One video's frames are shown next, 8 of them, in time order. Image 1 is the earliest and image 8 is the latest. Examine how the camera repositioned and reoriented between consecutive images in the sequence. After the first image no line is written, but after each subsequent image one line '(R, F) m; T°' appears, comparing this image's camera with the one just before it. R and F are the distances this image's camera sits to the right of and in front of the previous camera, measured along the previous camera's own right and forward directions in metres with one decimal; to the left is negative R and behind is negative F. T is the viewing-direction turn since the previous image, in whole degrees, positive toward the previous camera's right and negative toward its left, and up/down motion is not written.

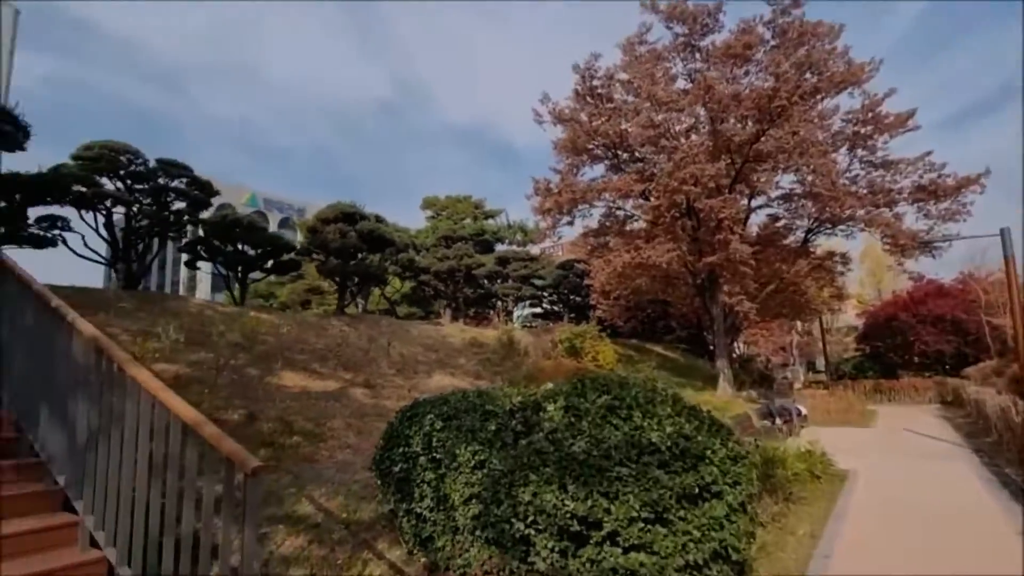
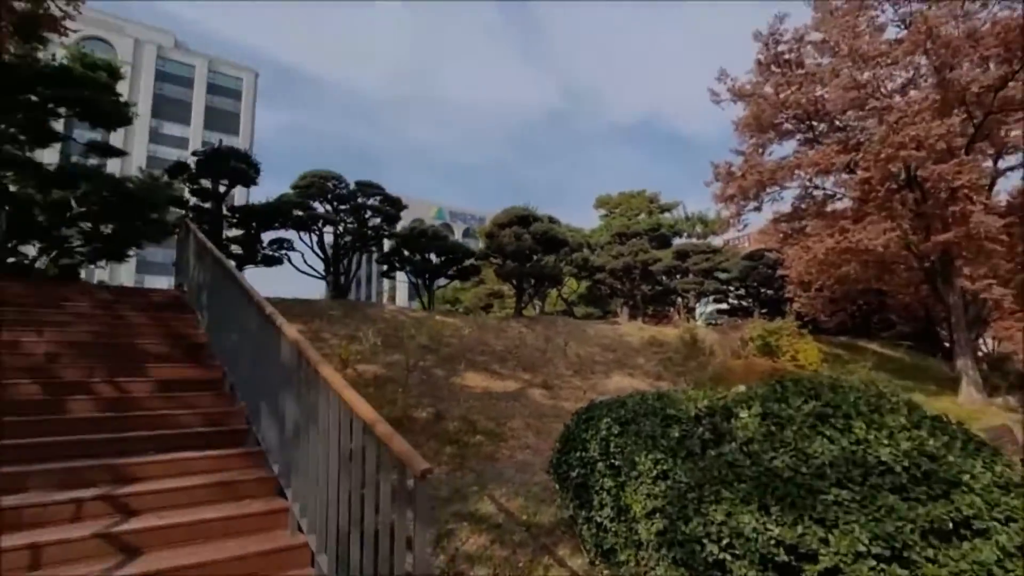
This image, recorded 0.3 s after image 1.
(0.0, +0.2) m; -18°
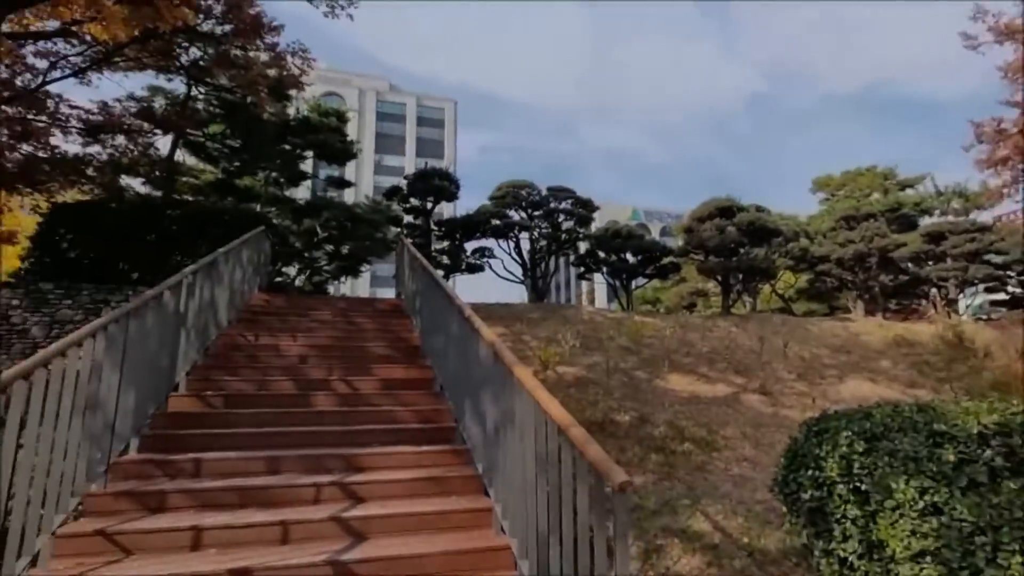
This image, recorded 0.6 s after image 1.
(0.0, +0.2) m; -20°
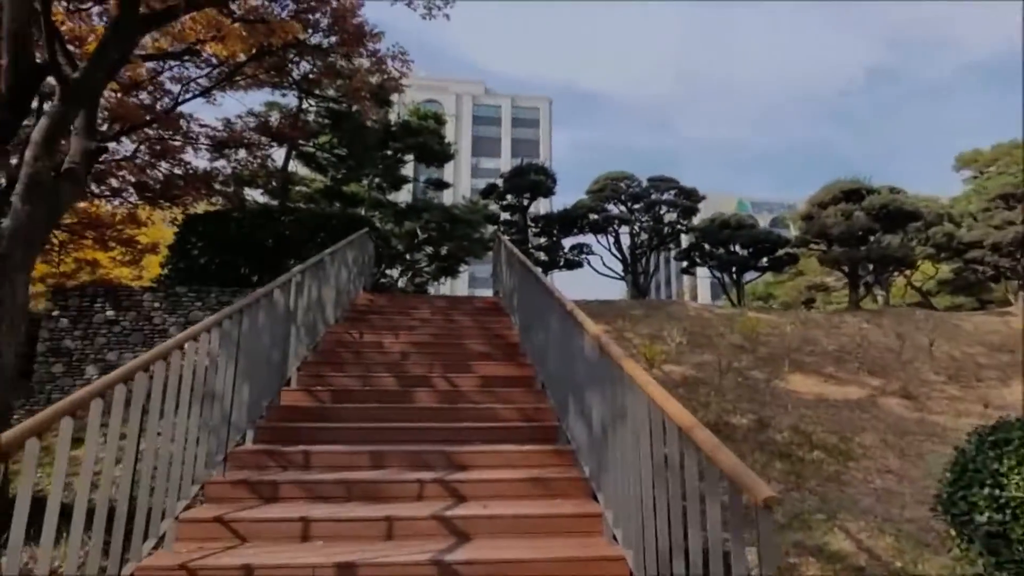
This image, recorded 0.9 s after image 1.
(0.0, +0.2) m; -10°
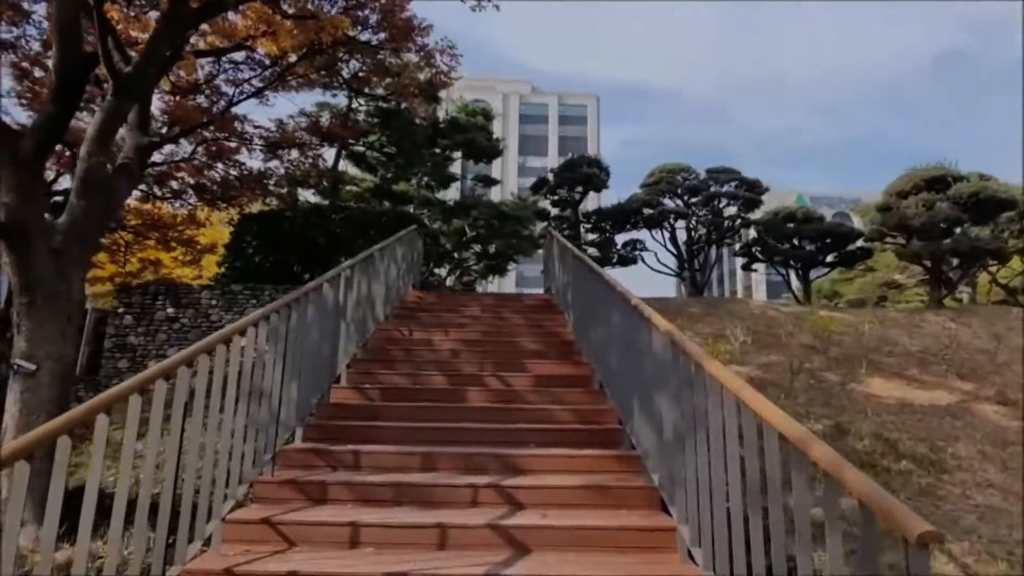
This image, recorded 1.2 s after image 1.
(-0.1, +0.2) m; -5°
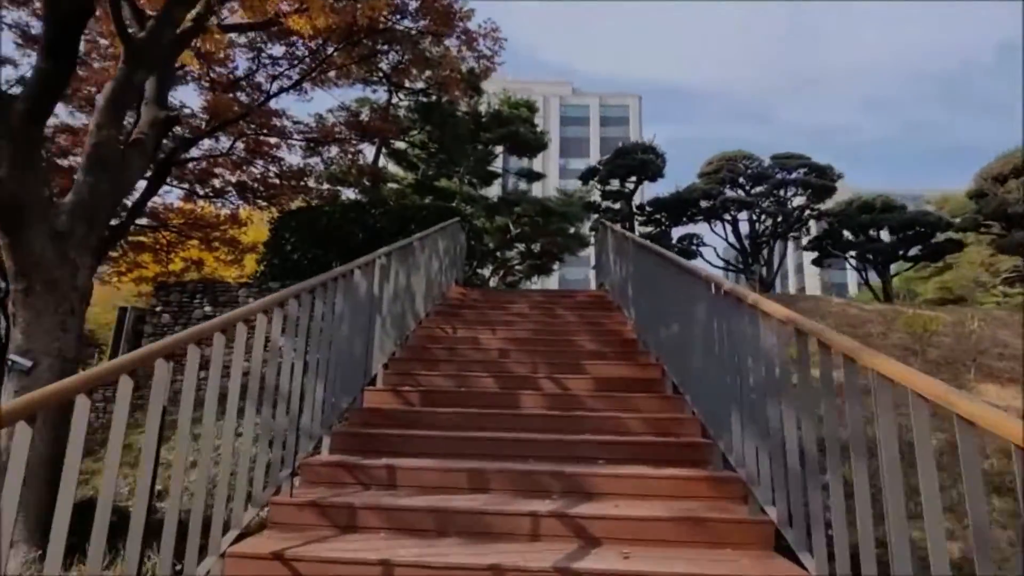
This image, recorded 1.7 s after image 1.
(-0.1, +0.5) m; -4°
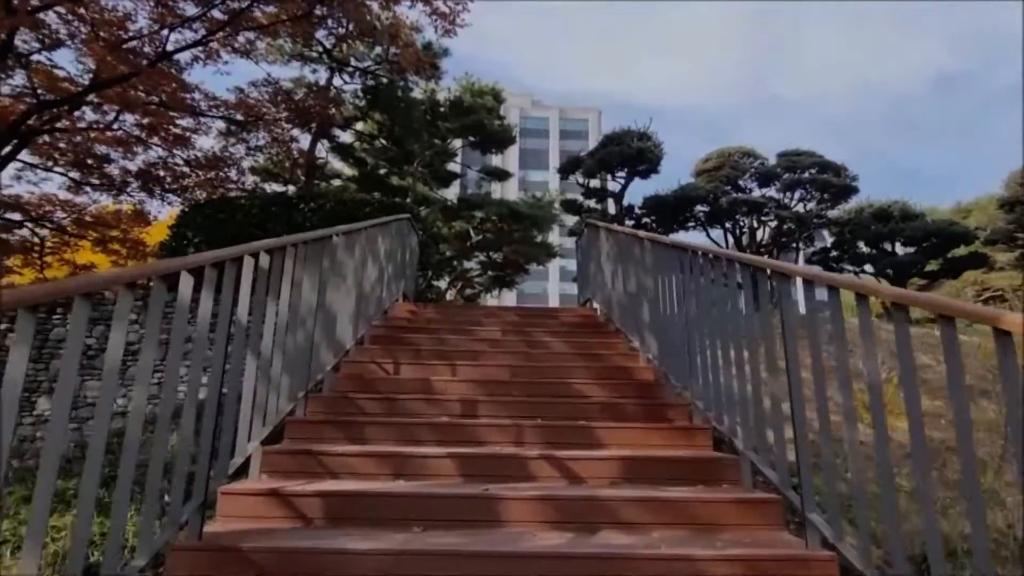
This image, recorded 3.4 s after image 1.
(-0.1, +1.5) m; +4°
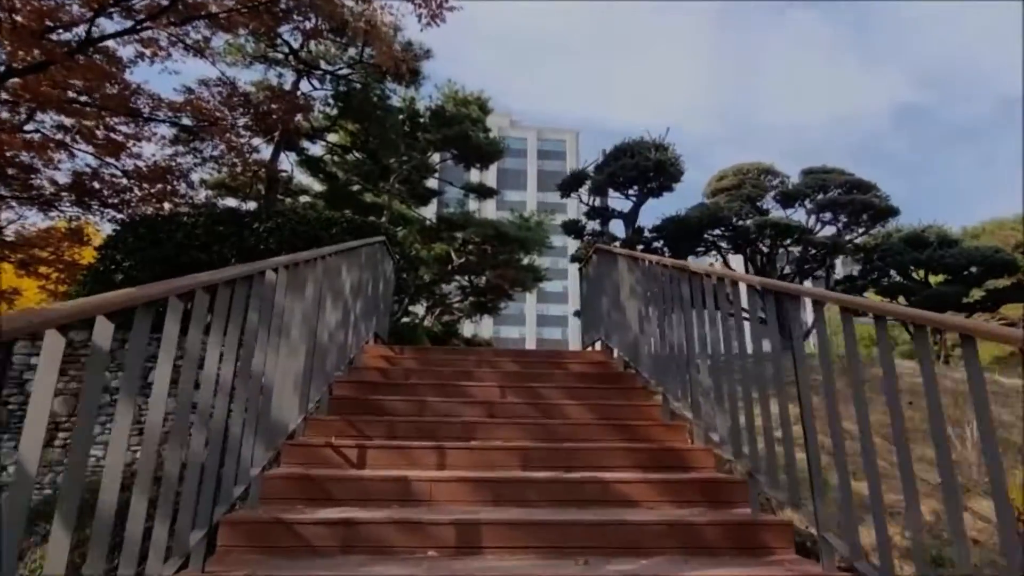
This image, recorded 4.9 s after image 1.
(-0.2, +0.9) m; +2°
